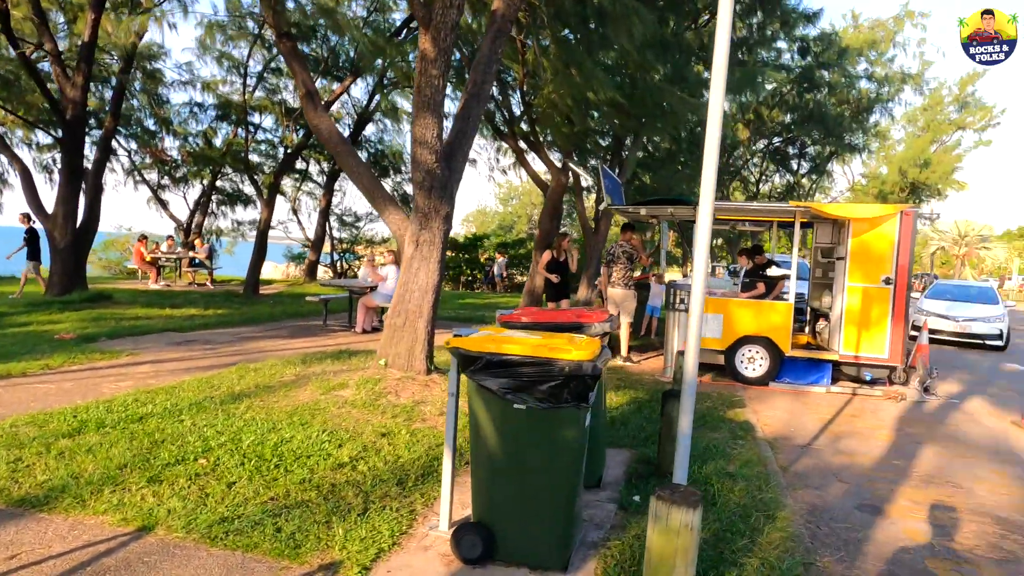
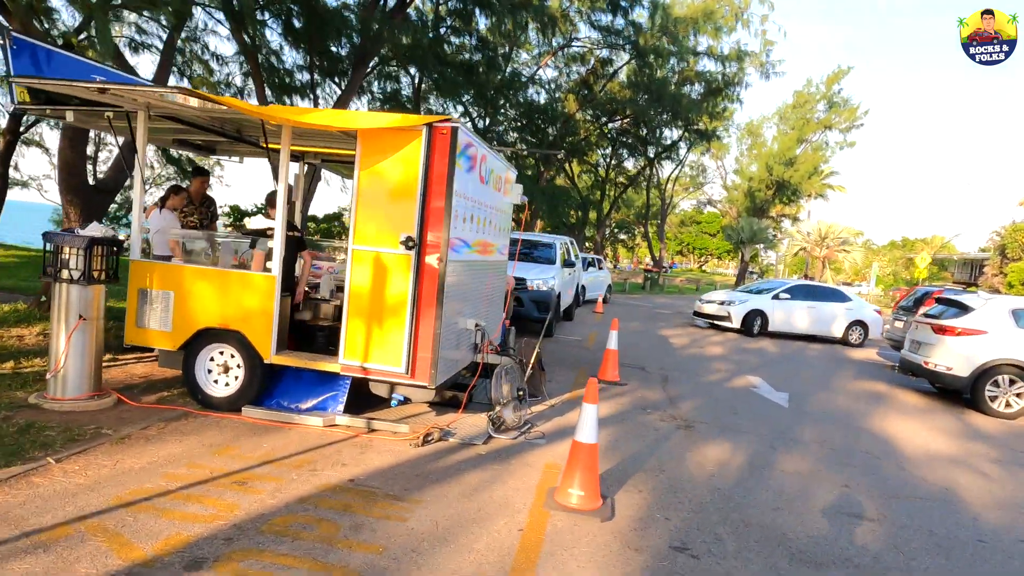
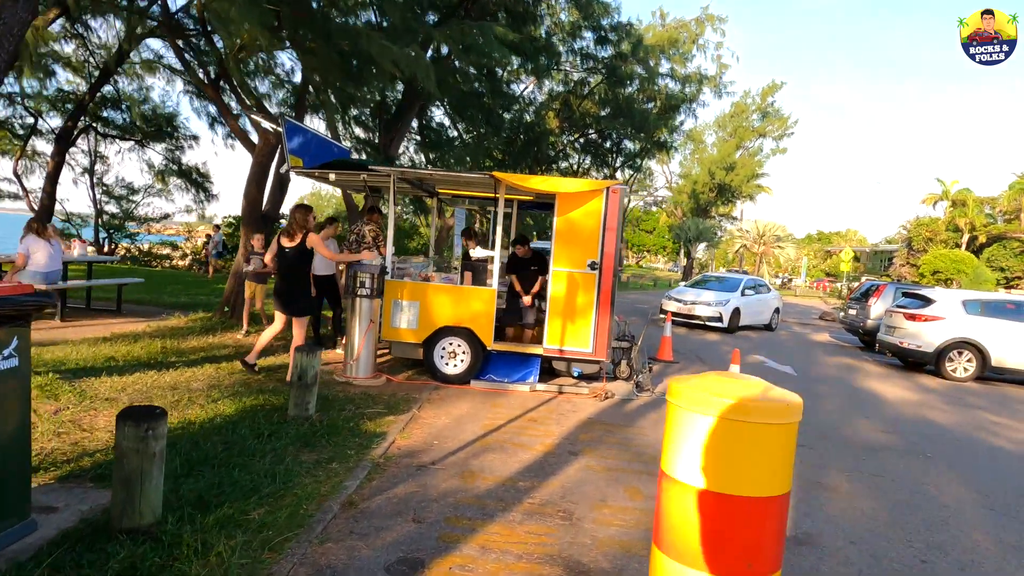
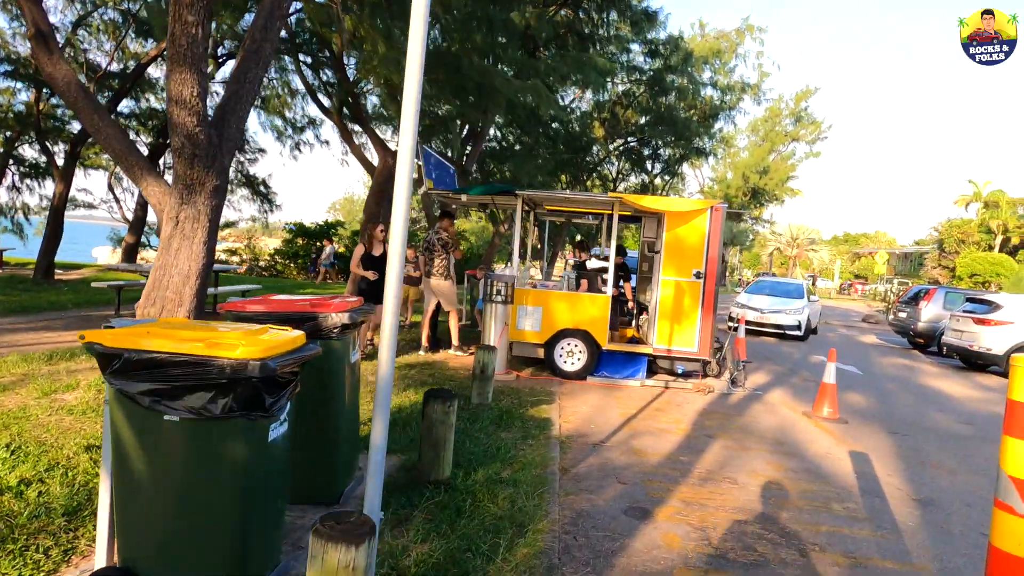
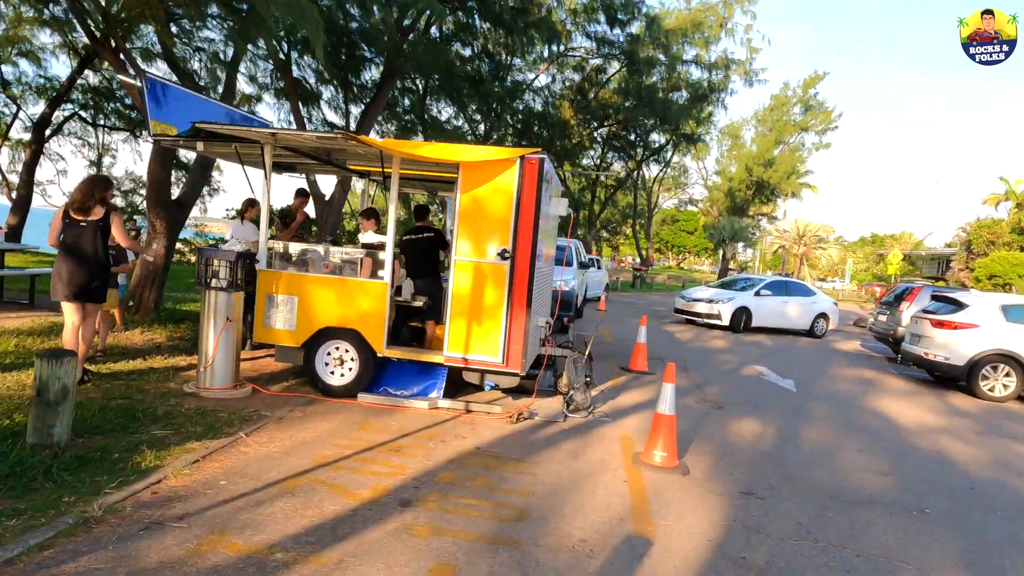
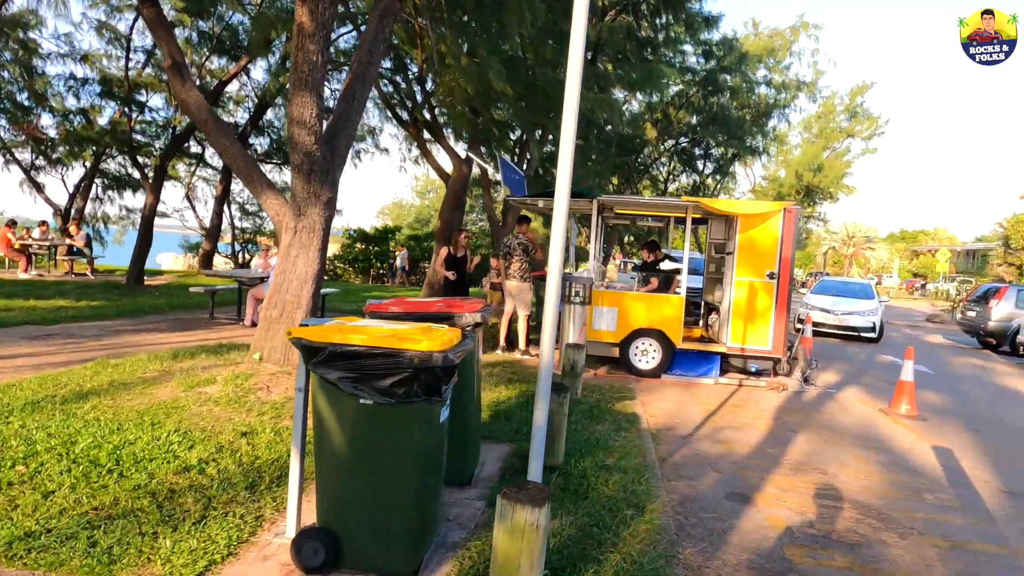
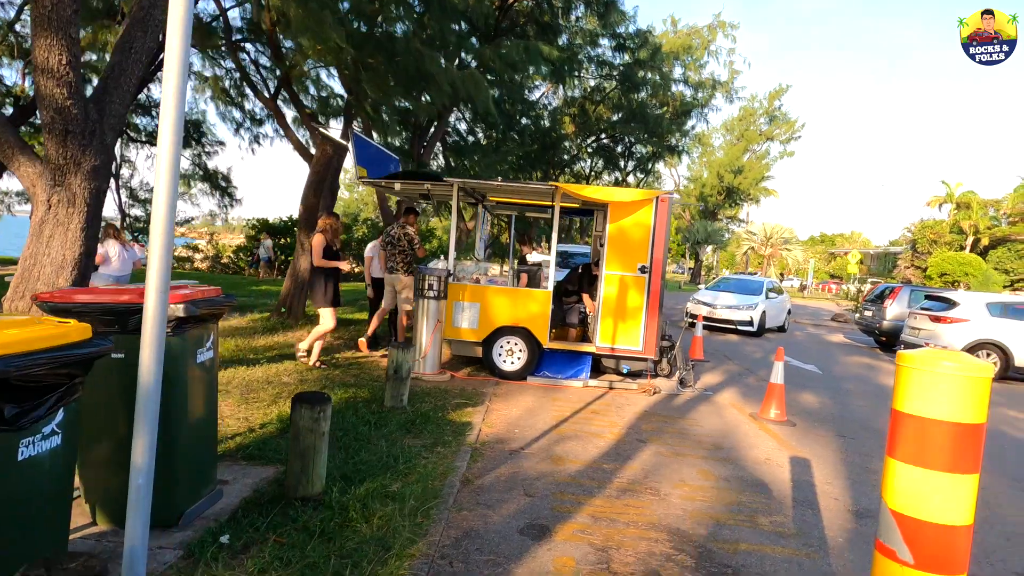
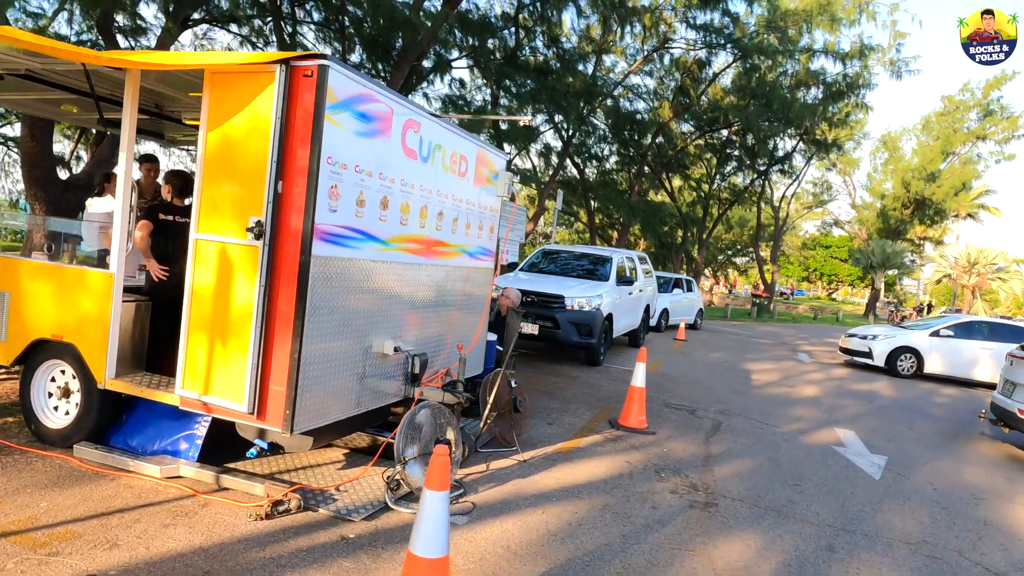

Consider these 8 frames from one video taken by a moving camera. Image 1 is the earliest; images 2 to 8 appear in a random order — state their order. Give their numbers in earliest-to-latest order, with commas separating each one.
6, 4, 7, 3, 5, 2, 8
